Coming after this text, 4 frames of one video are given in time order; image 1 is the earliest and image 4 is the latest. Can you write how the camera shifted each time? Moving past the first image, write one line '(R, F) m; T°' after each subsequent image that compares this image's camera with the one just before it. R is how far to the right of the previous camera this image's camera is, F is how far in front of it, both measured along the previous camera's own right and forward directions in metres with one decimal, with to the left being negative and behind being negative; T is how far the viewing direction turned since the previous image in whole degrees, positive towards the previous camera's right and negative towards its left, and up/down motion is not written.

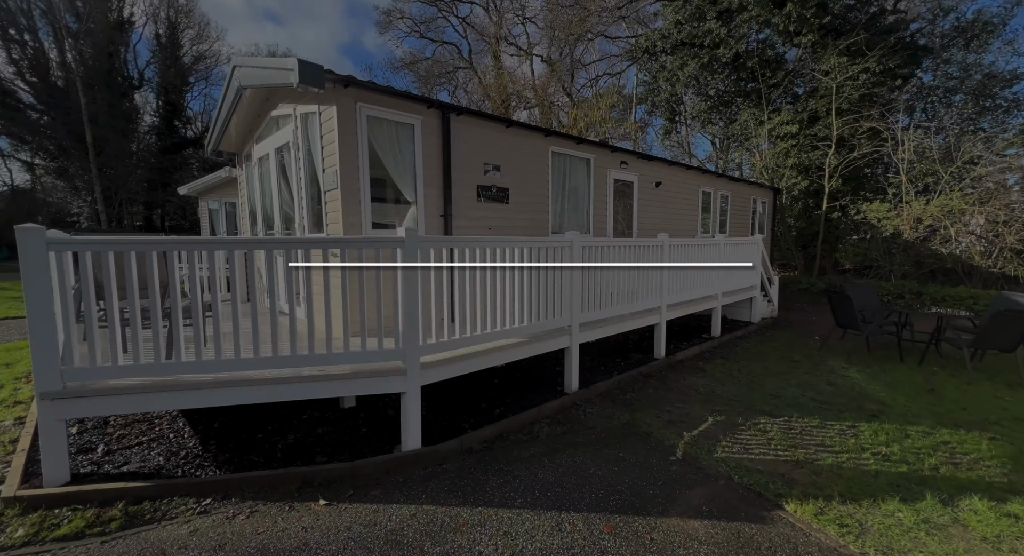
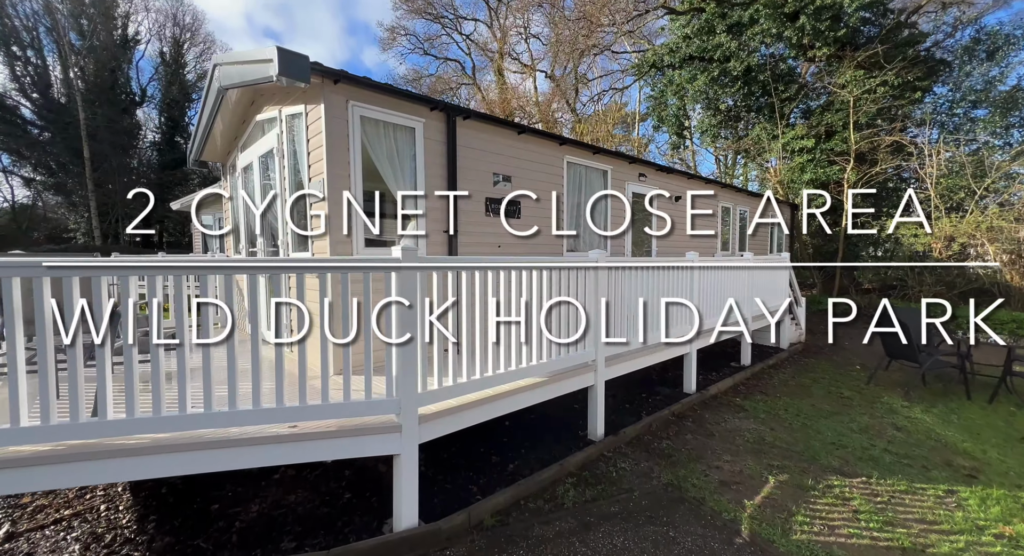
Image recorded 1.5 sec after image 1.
(-0.1, +0.6) m; 0°
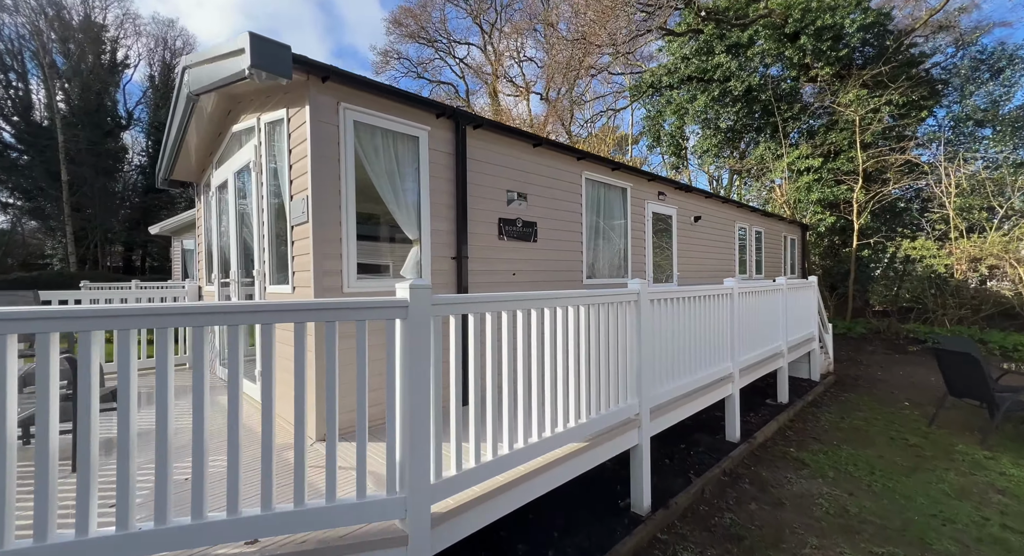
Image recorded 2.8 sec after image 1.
(-0.2, +0.7) m; +1°
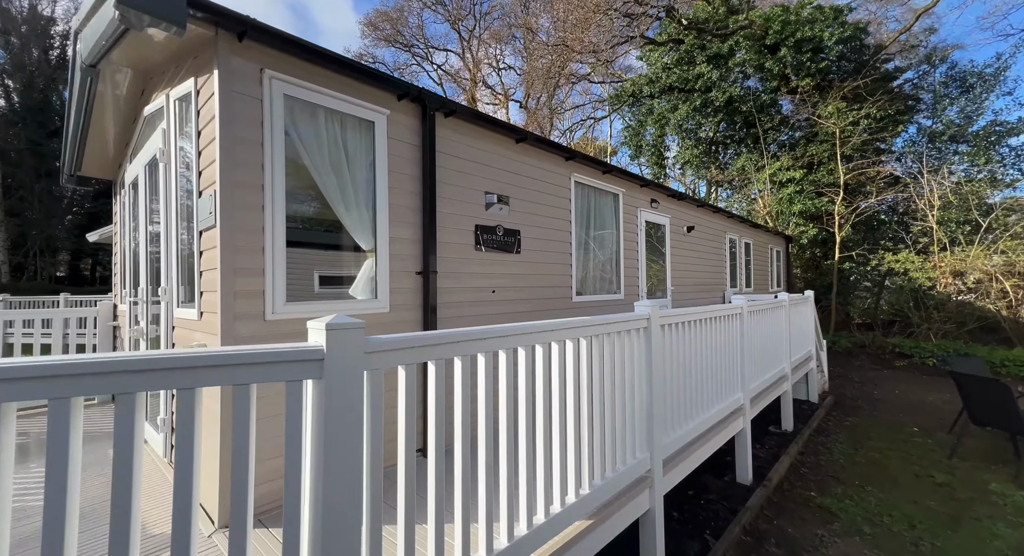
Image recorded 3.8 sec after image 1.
(0.0, +0.7) m; +3°
